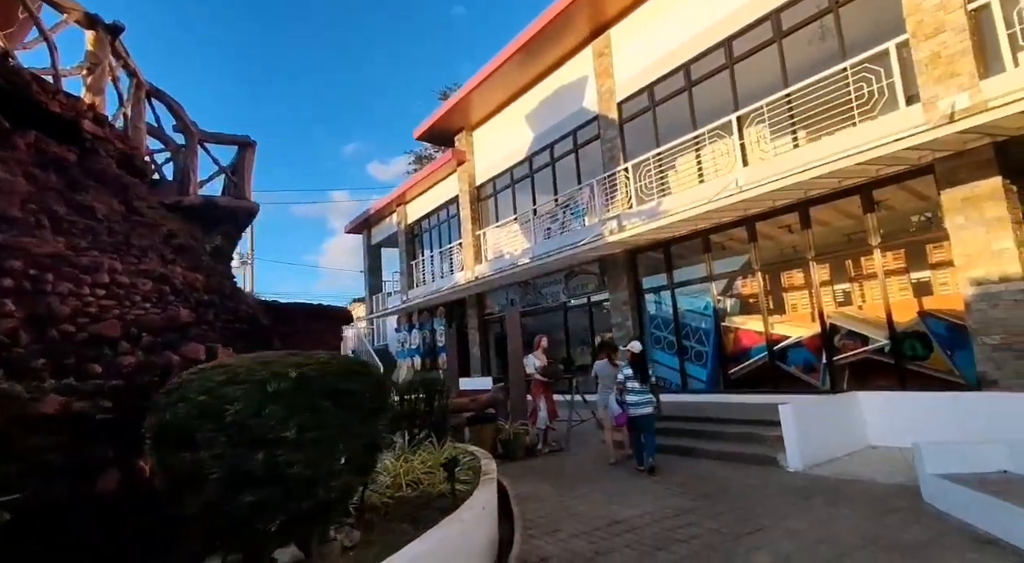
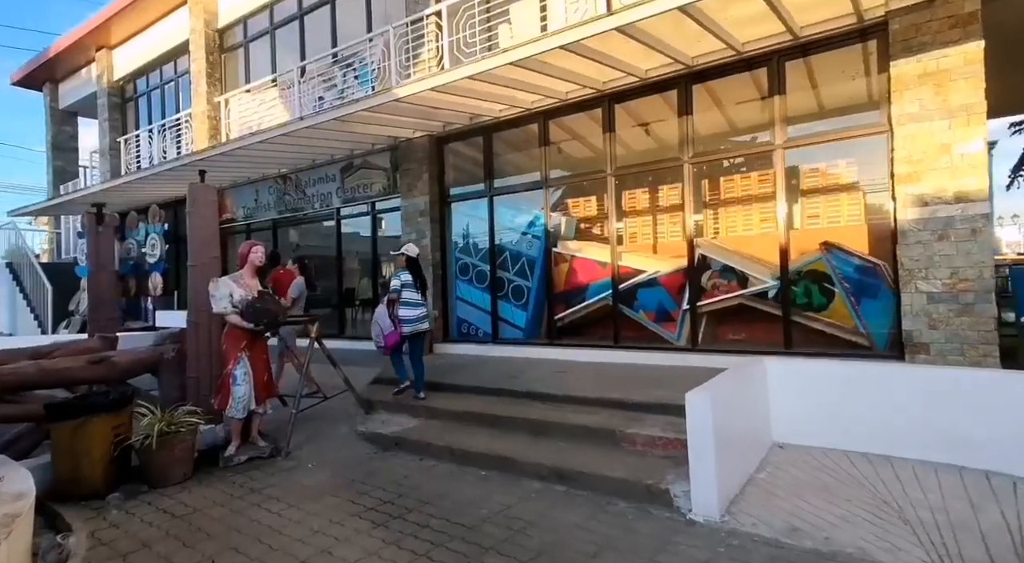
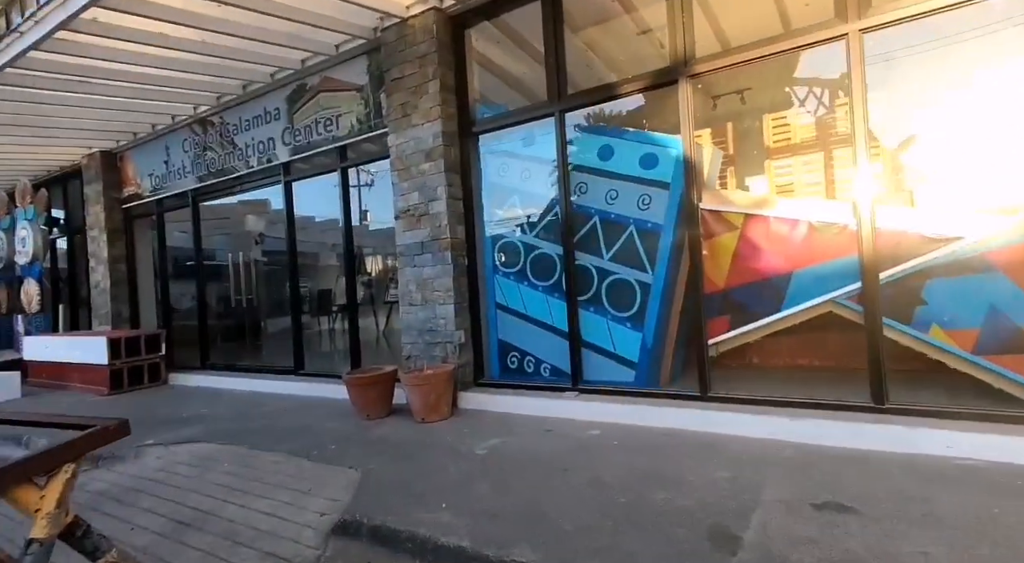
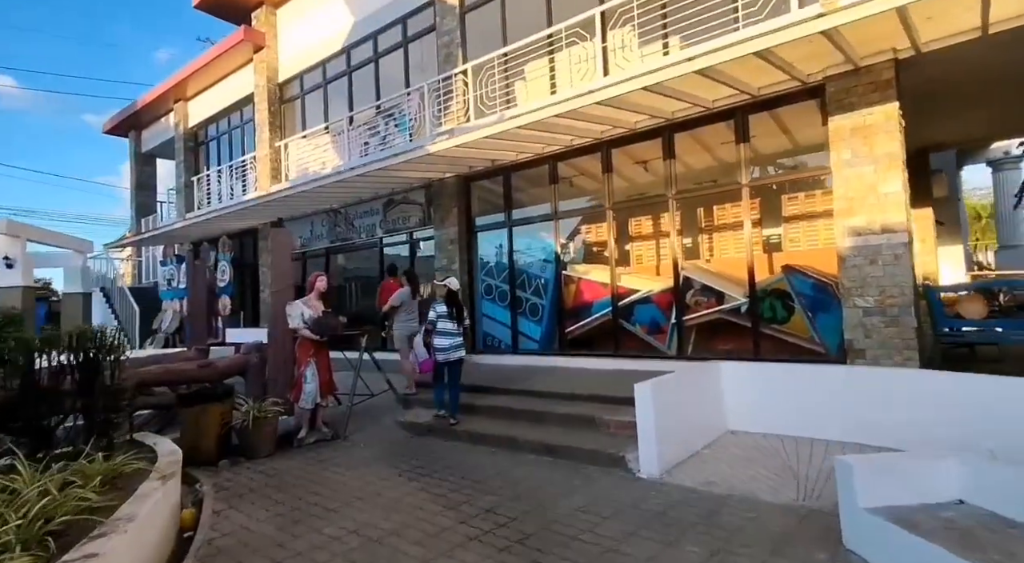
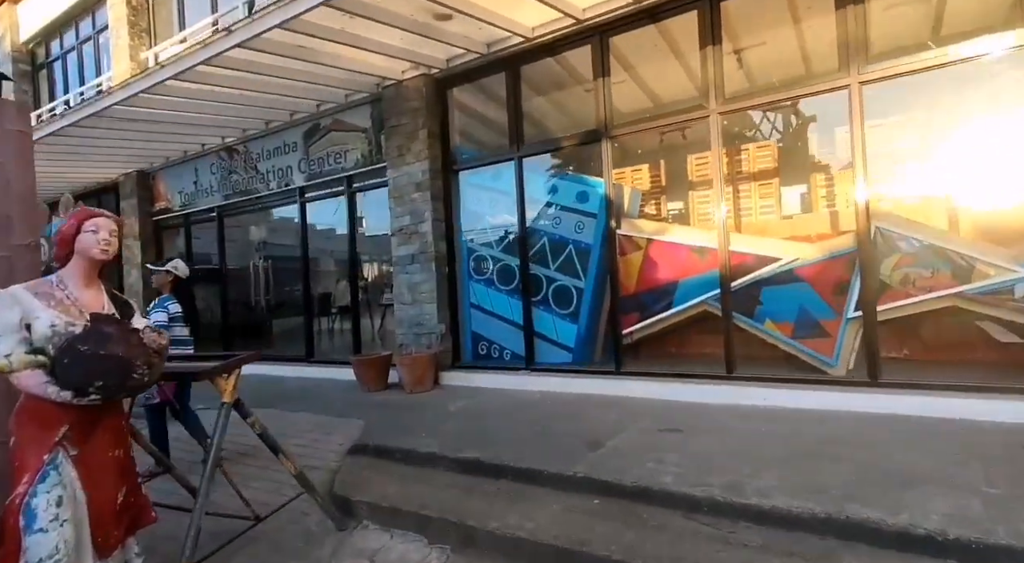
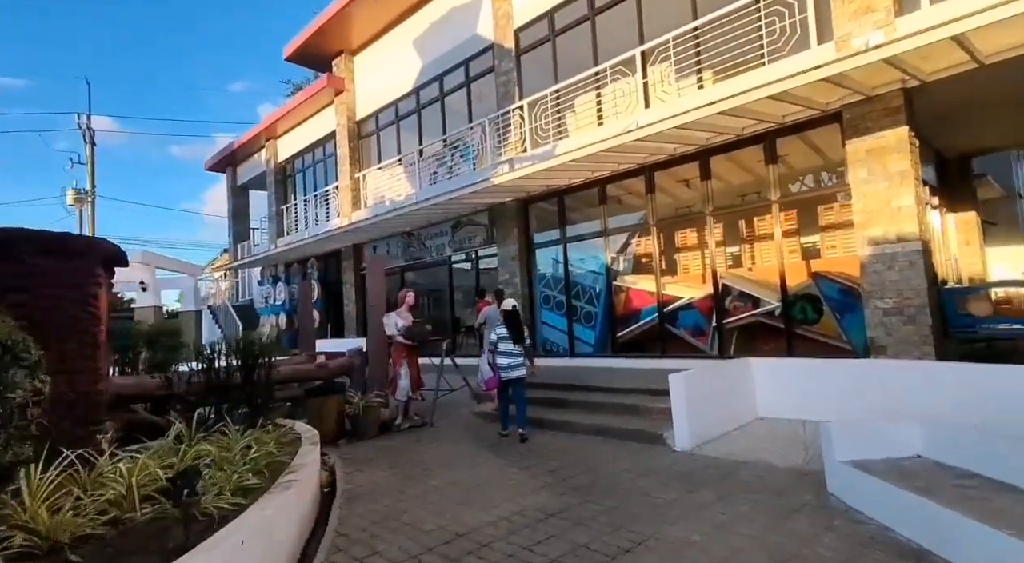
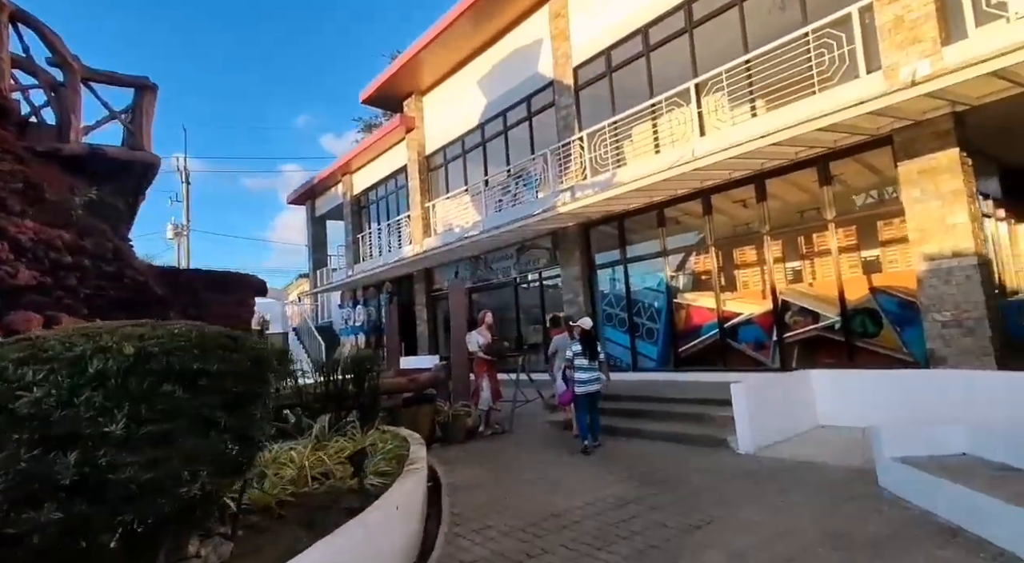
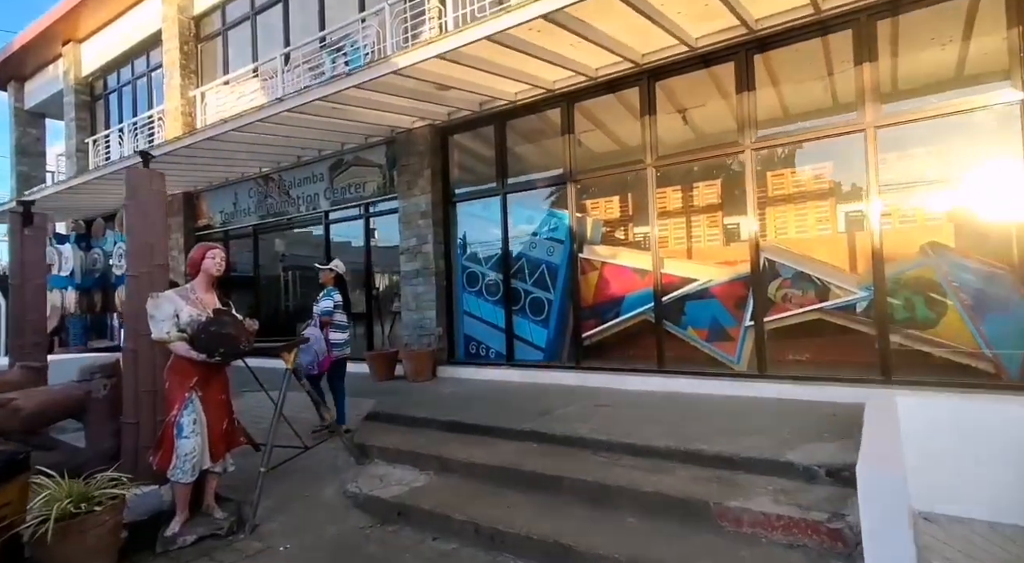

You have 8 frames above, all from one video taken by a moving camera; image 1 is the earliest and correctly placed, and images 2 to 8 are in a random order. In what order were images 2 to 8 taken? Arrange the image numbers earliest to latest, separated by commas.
7, 6, 4, 2, 8, 5, 3
